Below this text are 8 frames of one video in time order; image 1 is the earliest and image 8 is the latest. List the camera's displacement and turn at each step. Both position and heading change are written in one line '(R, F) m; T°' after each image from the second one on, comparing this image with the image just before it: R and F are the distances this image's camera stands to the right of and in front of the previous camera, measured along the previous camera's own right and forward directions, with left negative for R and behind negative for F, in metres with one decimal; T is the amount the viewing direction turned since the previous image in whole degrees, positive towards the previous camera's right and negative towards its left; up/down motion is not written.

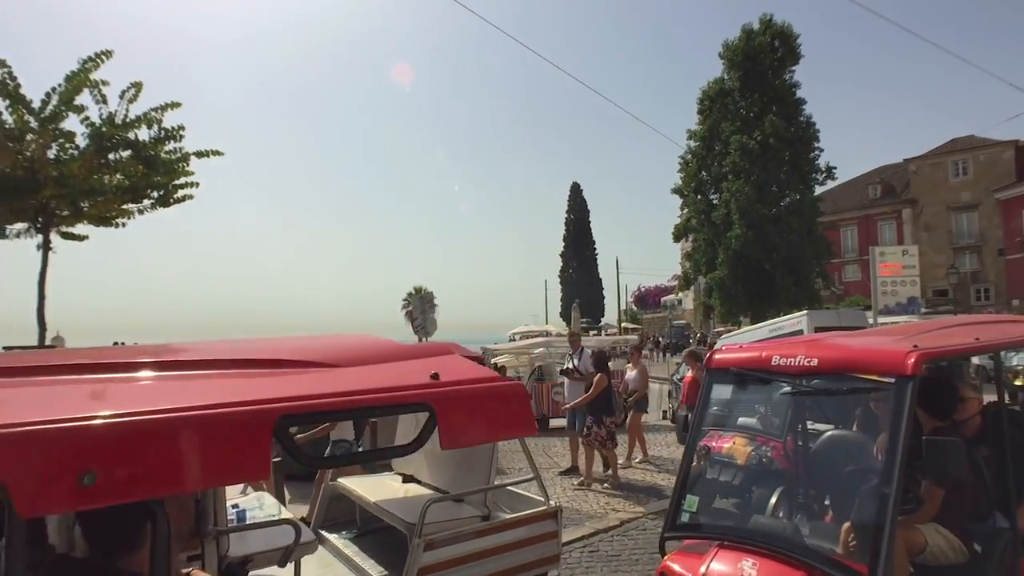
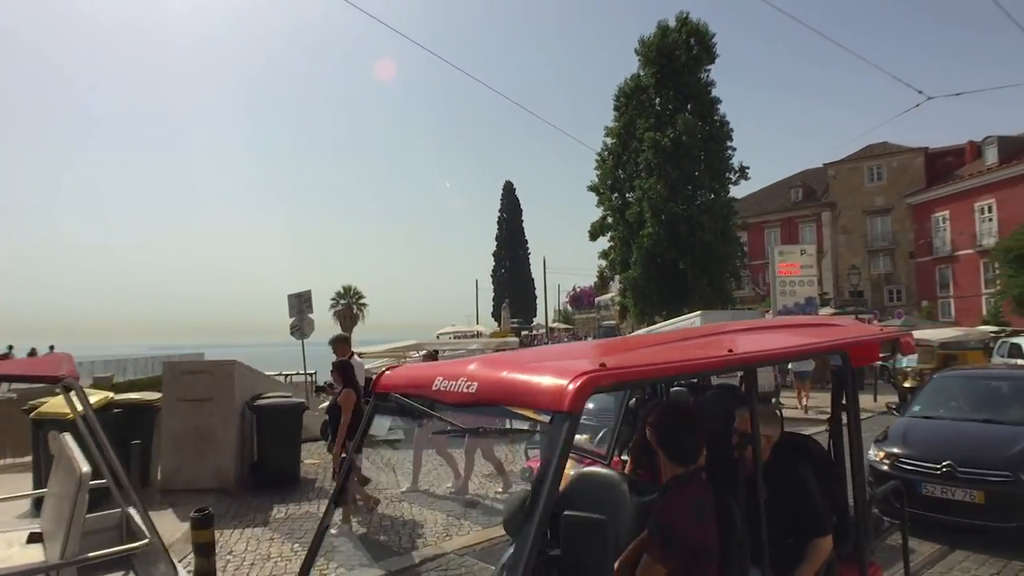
(+1.4, +1.1) m; +5°
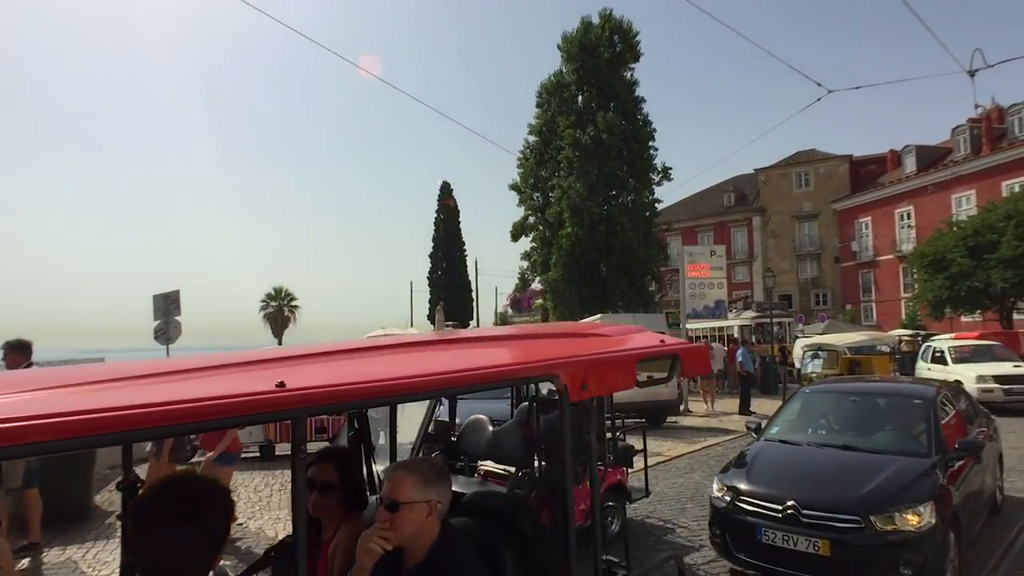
(+1.3, +1.1) m; +4°
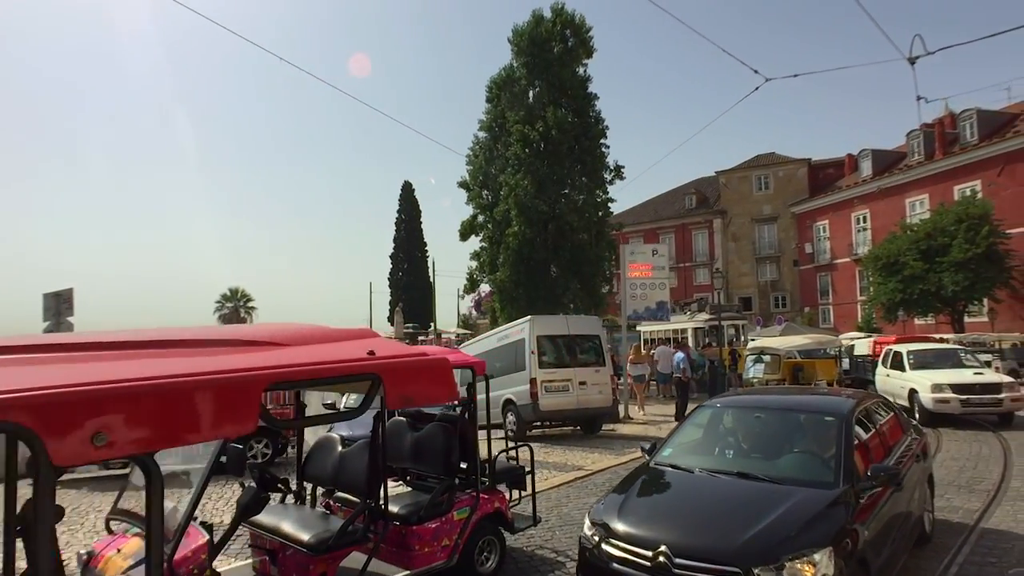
(+0.9, +1.0) m; +2°
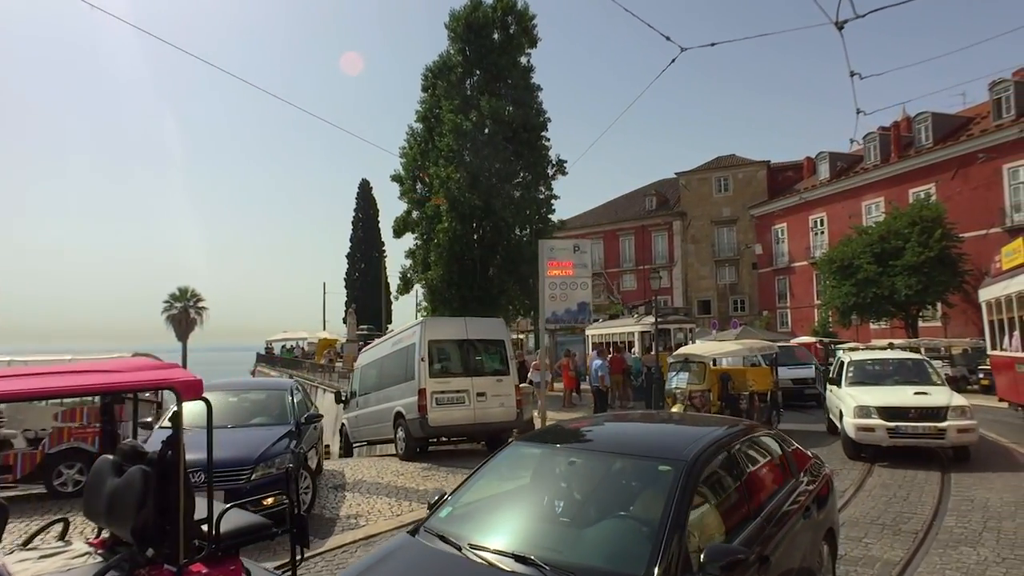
(+1.4, +1.7) m; +2°
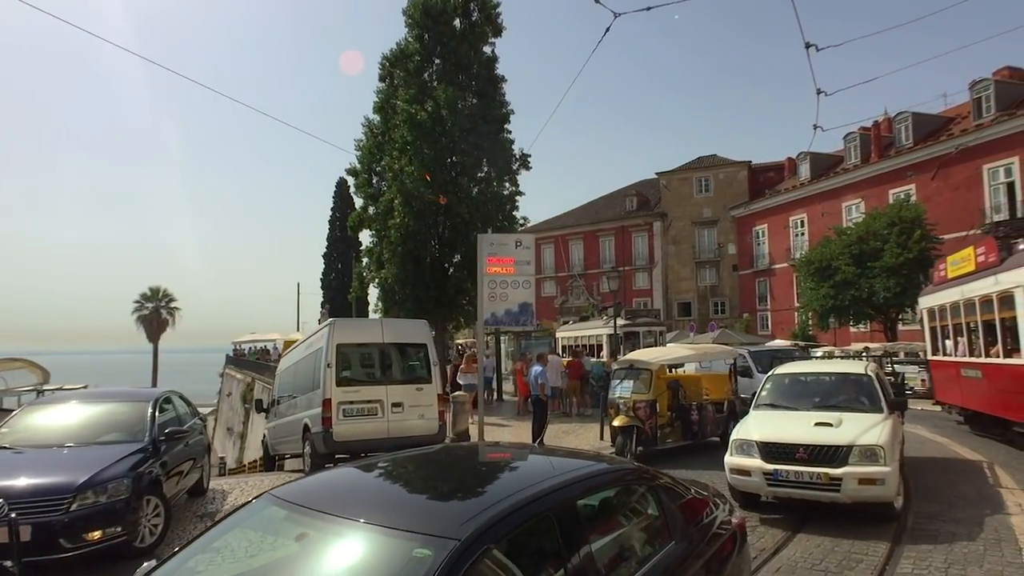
(+1.1, +1.3) m; +1°
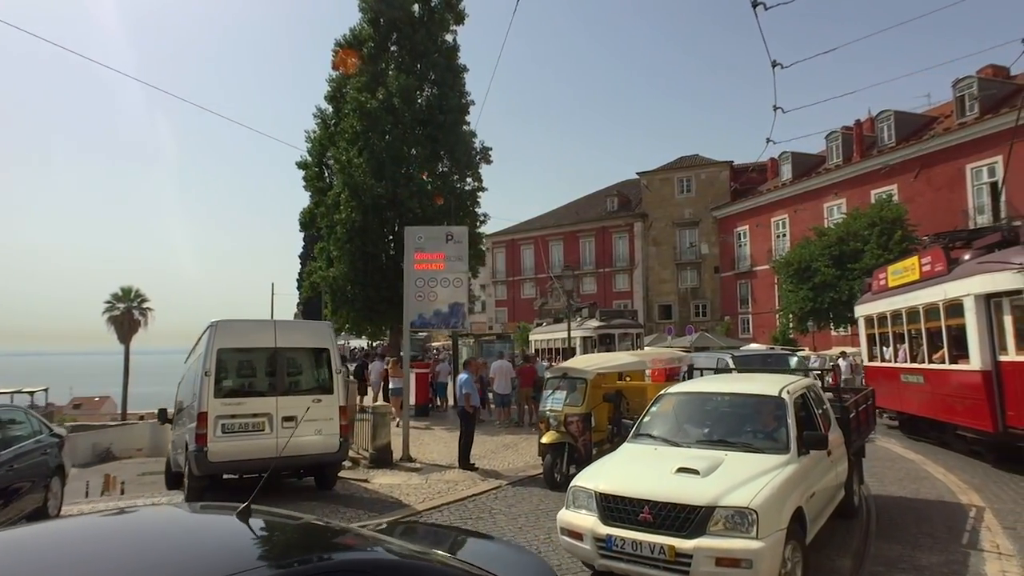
(+1.1, +1.4) m; +1°
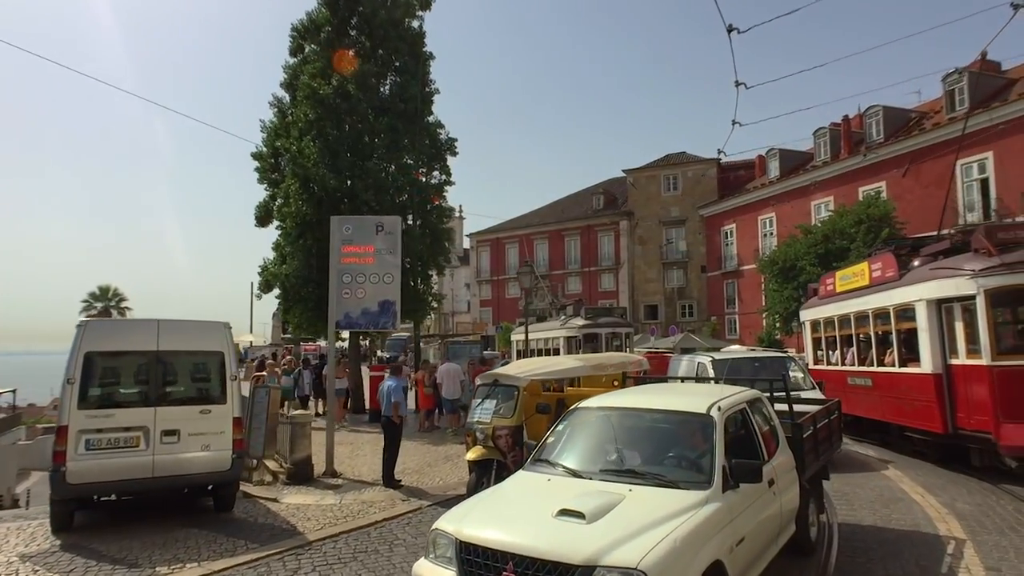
(+0.9, +1.3) m; +1°
